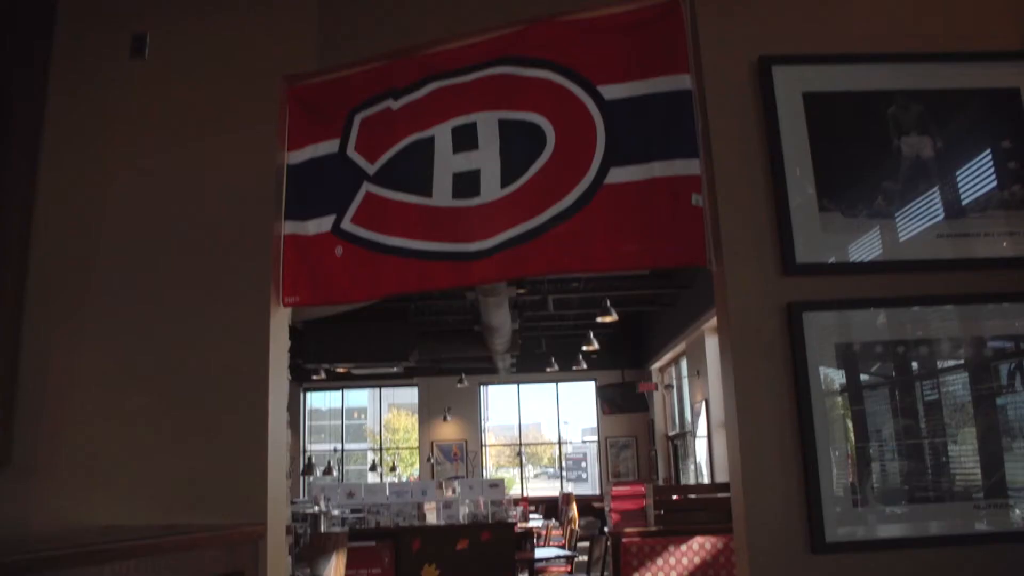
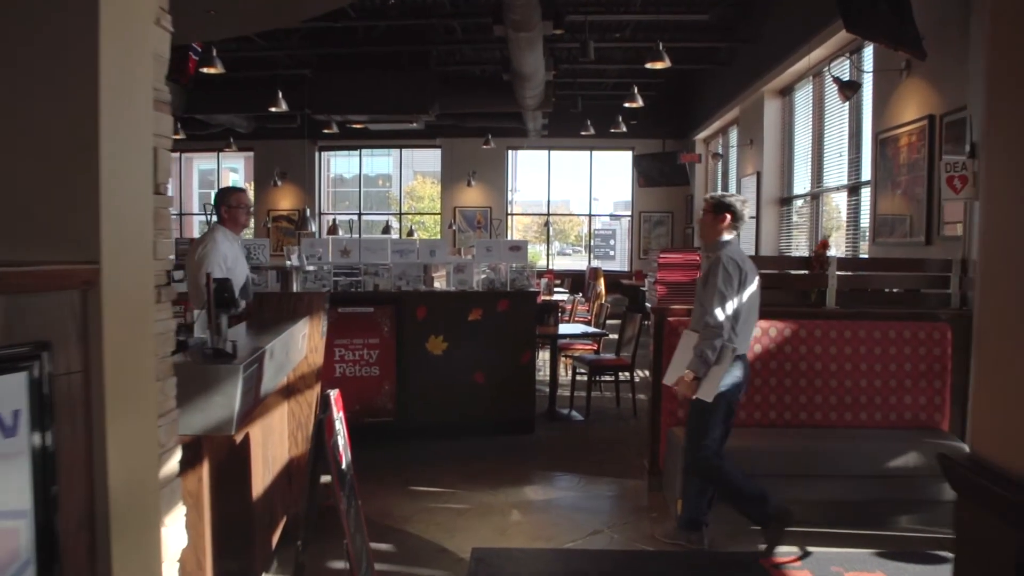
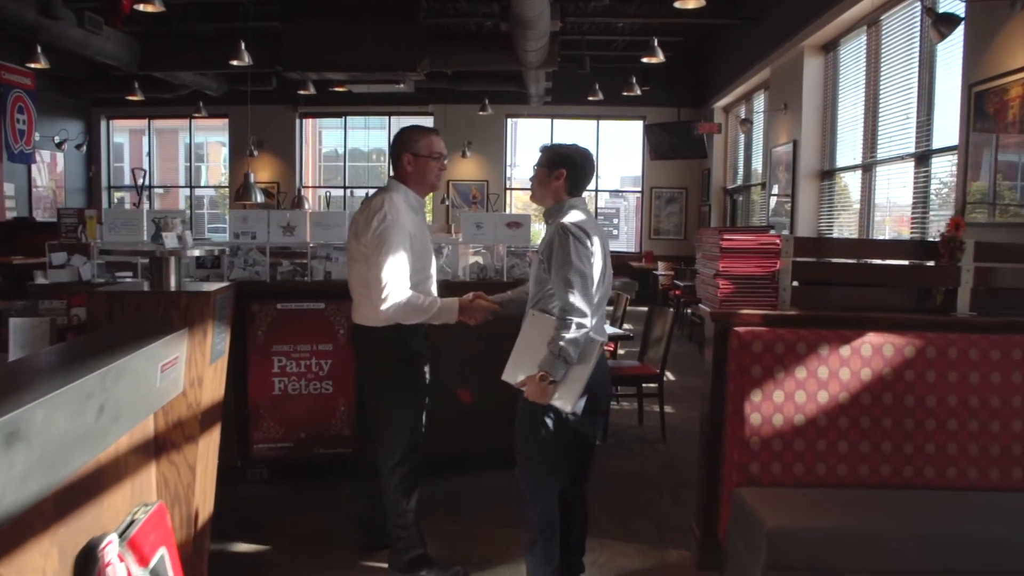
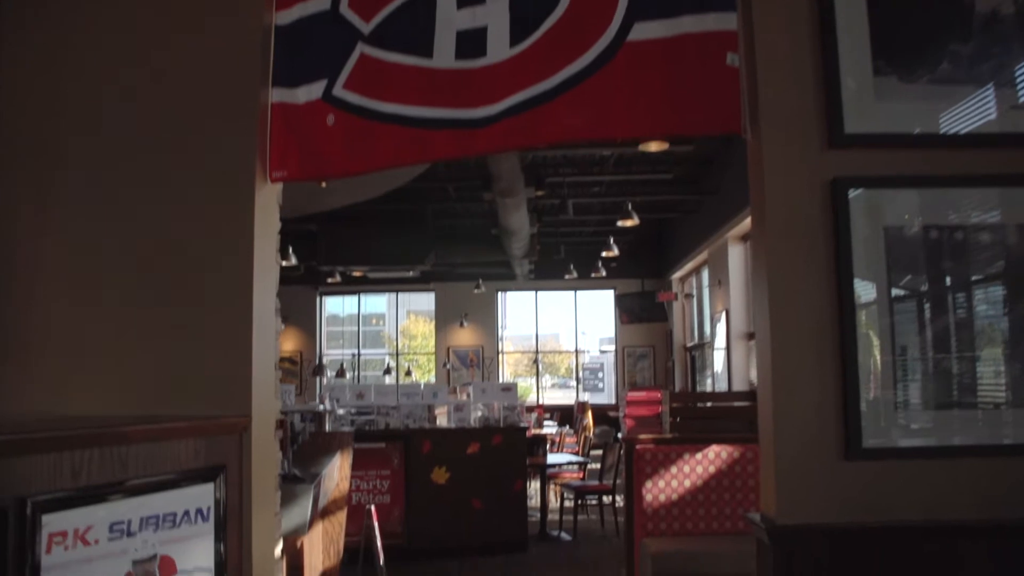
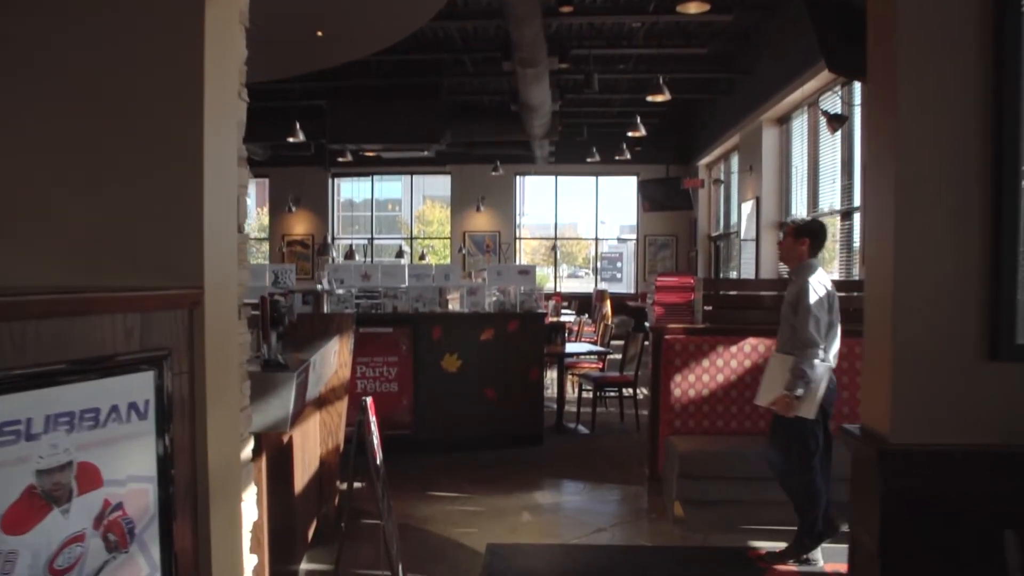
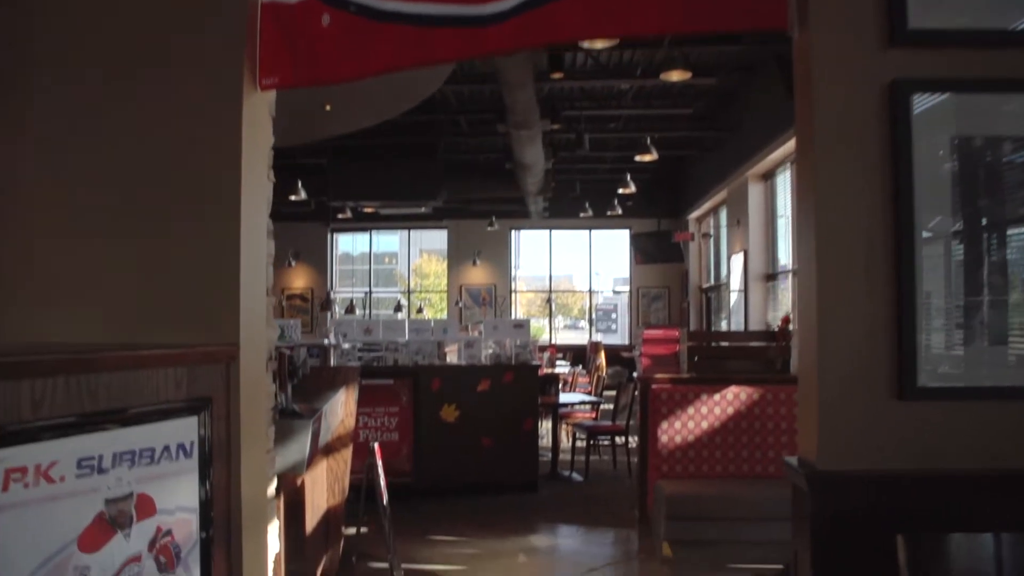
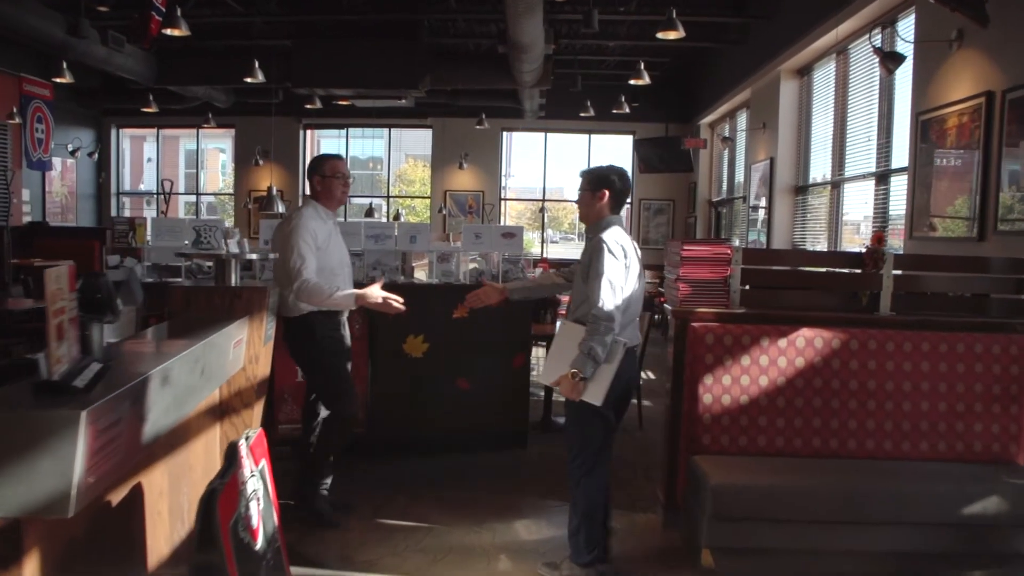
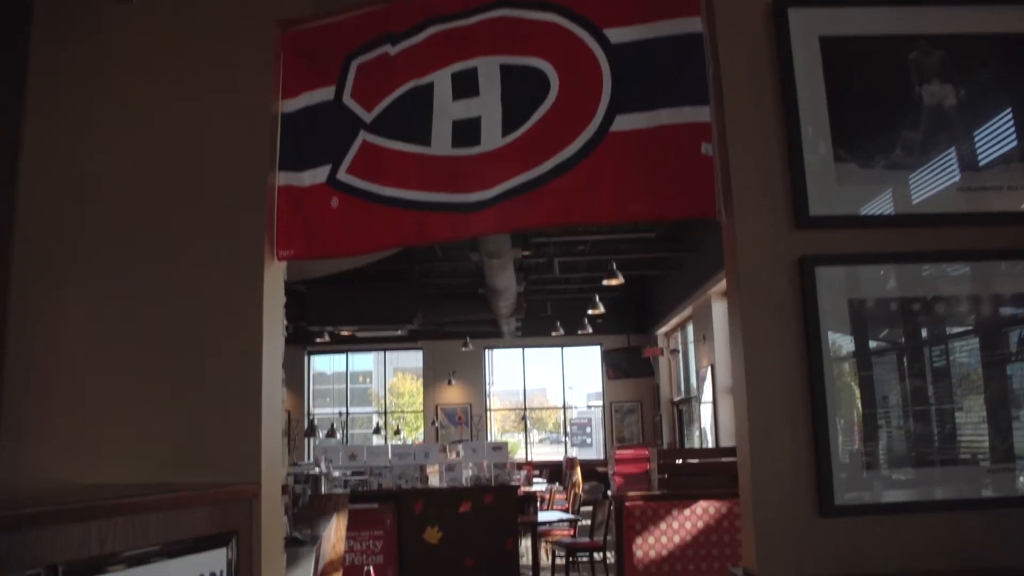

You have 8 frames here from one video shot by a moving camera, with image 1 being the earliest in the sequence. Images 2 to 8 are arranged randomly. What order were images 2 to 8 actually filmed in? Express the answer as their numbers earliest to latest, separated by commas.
8, 4, 6, 5, 2, 7, 3
